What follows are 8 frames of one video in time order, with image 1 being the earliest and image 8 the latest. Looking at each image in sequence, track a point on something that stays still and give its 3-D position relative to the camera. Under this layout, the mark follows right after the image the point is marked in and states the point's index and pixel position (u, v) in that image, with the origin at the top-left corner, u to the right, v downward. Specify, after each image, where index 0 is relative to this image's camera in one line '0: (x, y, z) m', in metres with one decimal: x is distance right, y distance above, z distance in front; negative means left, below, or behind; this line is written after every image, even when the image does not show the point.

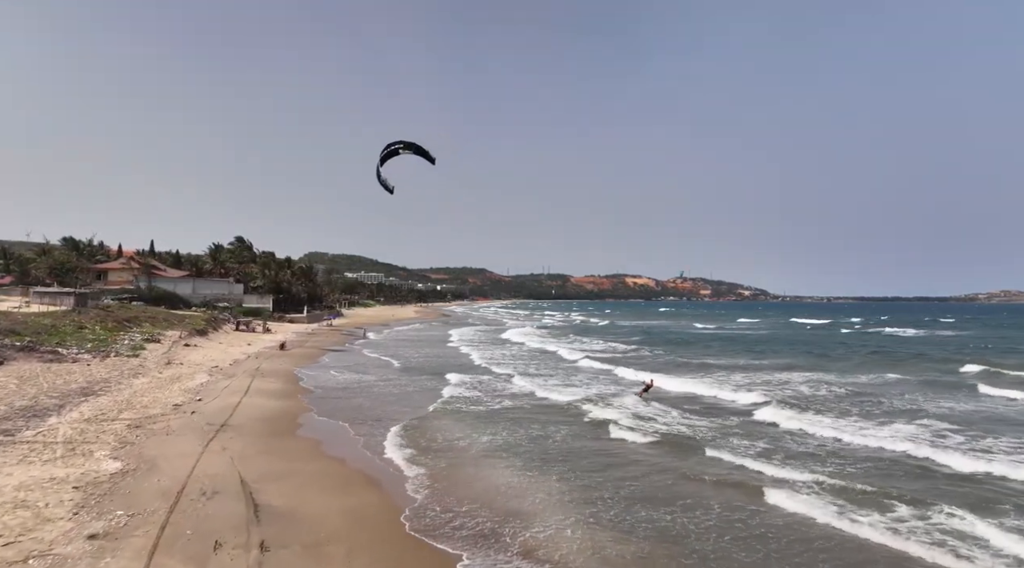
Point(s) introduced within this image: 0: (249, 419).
0: (-5.4, -2.8, +14.6) m
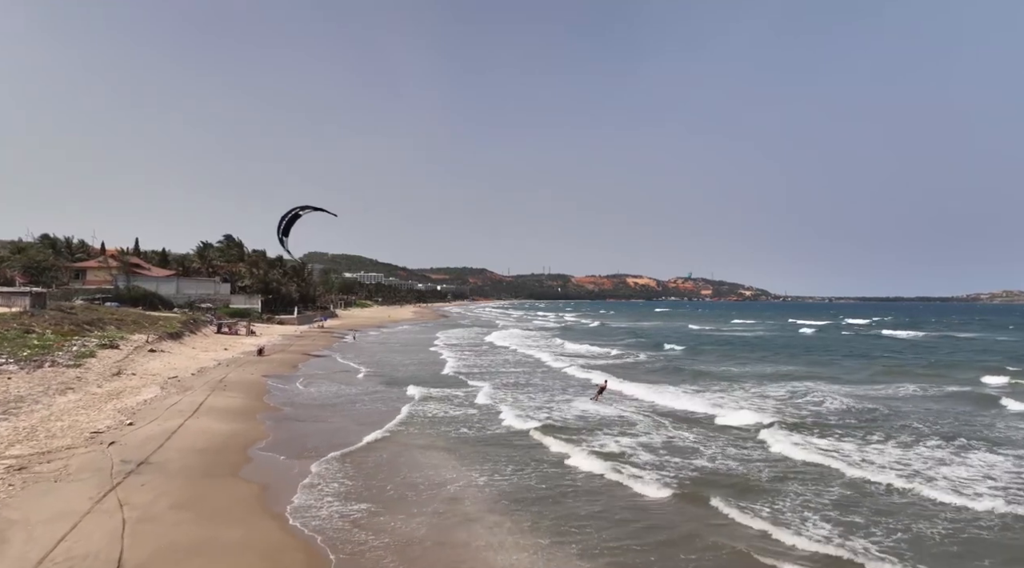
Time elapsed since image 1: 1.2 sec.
0: (-5.3, -2.7, +11.5) m
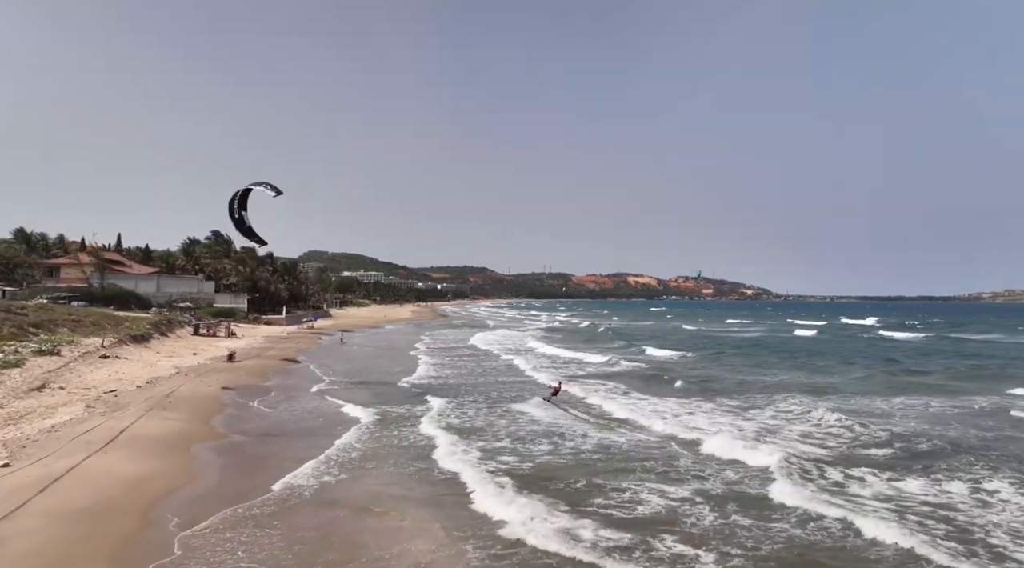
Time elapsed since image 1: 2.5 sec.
0: (-5.2, -2.6, +8.1) m
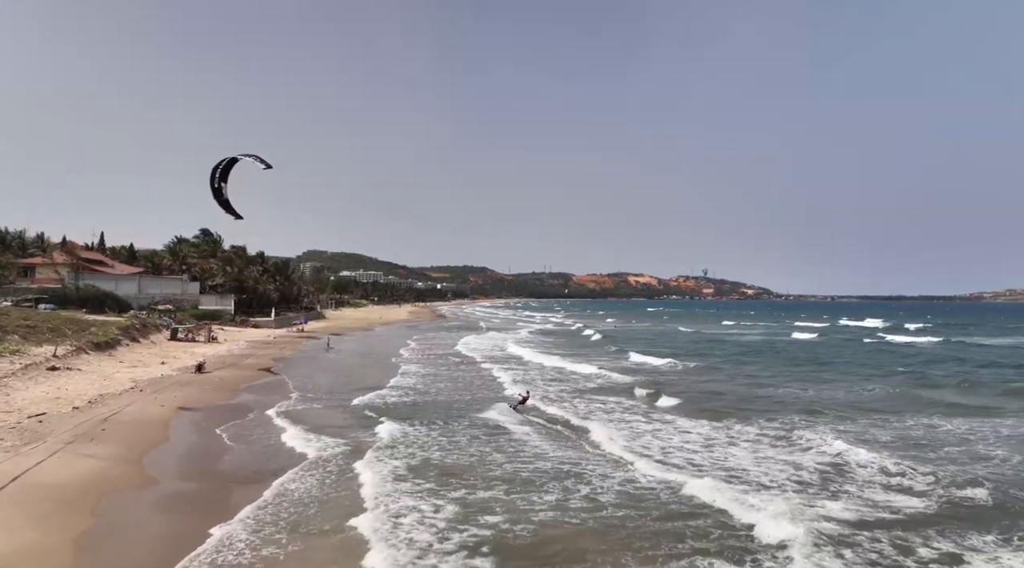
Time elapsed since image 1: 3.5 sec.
0: (-5.2, -2.7, +5.3) m
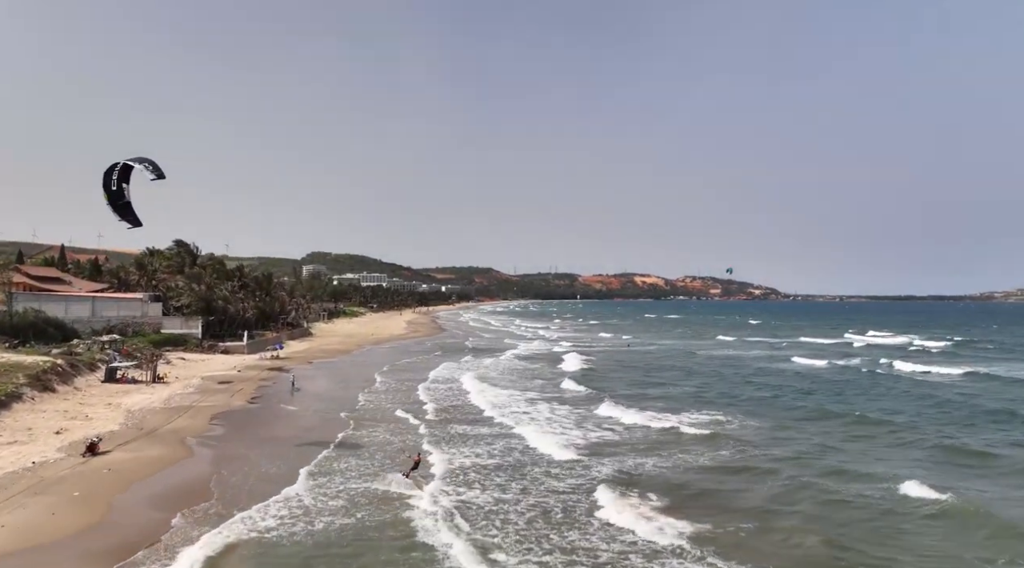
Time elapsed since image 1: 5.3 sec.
0: (-5.4, -4.0, -0.9) m
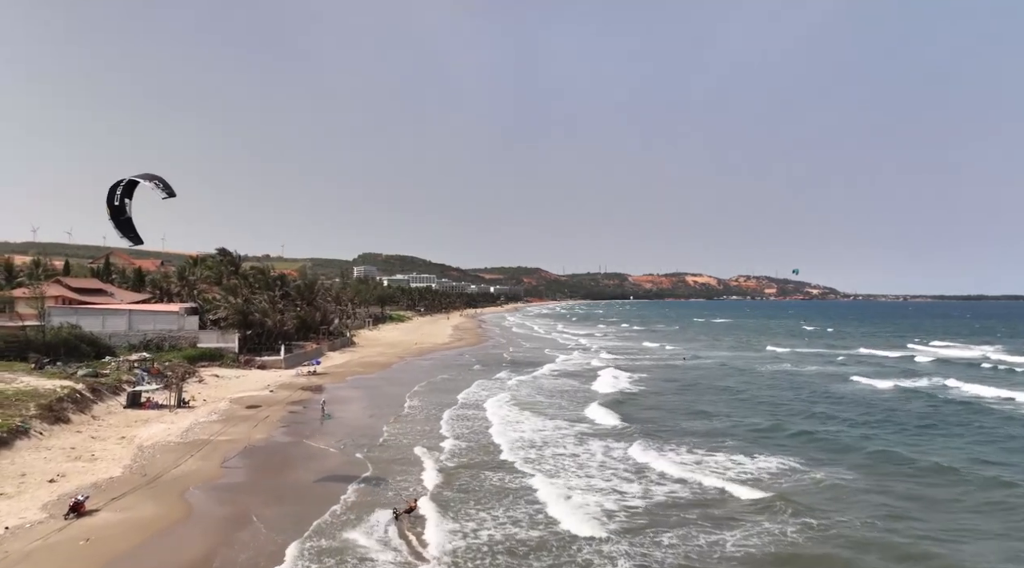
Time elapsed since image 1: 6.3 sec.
0: (-5.7, -4.8, -3.4) m
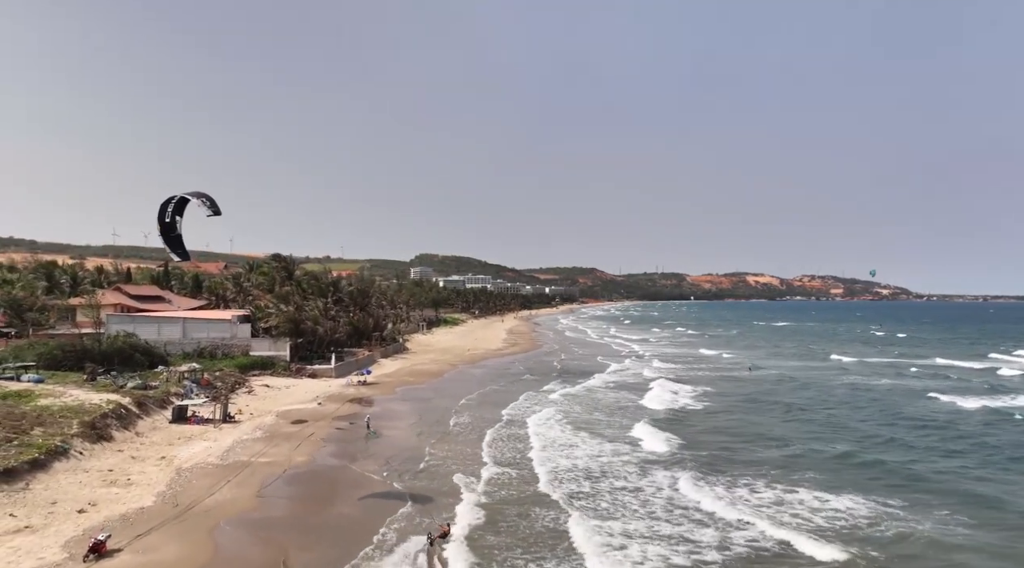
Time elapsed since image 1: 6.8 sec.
0: (-6.2, -5.3, -4.6) m
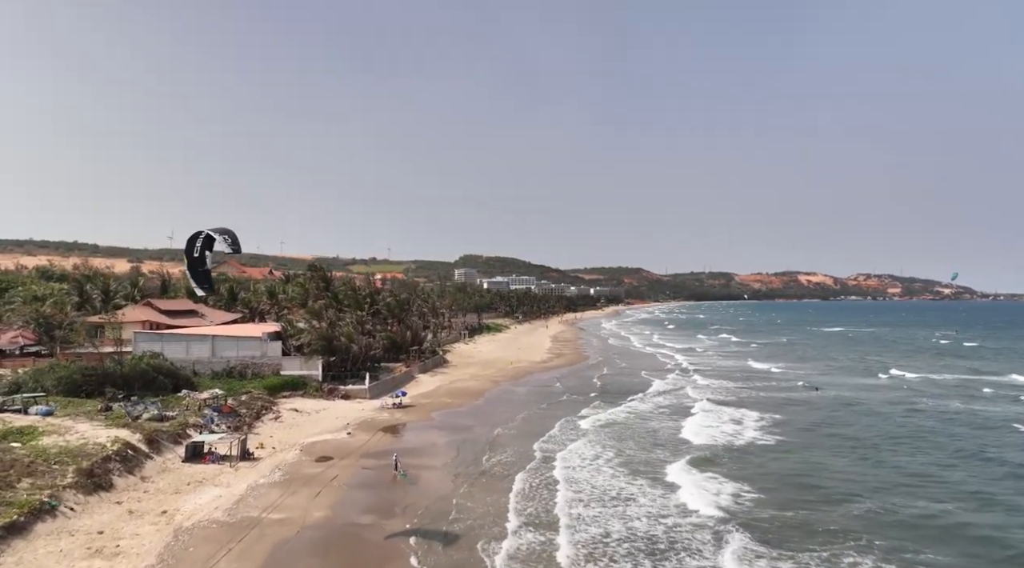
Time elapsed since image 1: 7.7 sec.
0: (-6.5, -6.2, -7.6) m
